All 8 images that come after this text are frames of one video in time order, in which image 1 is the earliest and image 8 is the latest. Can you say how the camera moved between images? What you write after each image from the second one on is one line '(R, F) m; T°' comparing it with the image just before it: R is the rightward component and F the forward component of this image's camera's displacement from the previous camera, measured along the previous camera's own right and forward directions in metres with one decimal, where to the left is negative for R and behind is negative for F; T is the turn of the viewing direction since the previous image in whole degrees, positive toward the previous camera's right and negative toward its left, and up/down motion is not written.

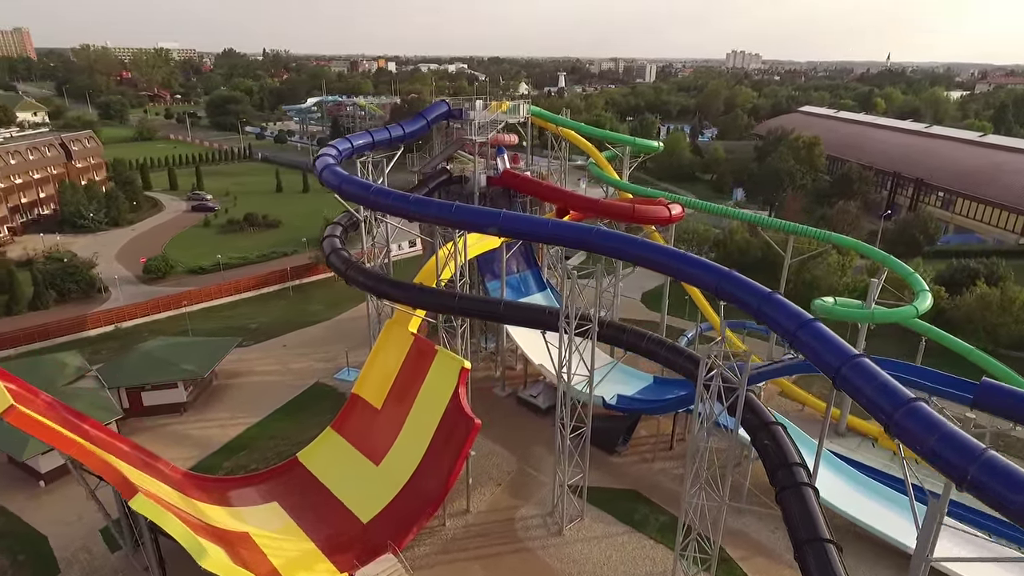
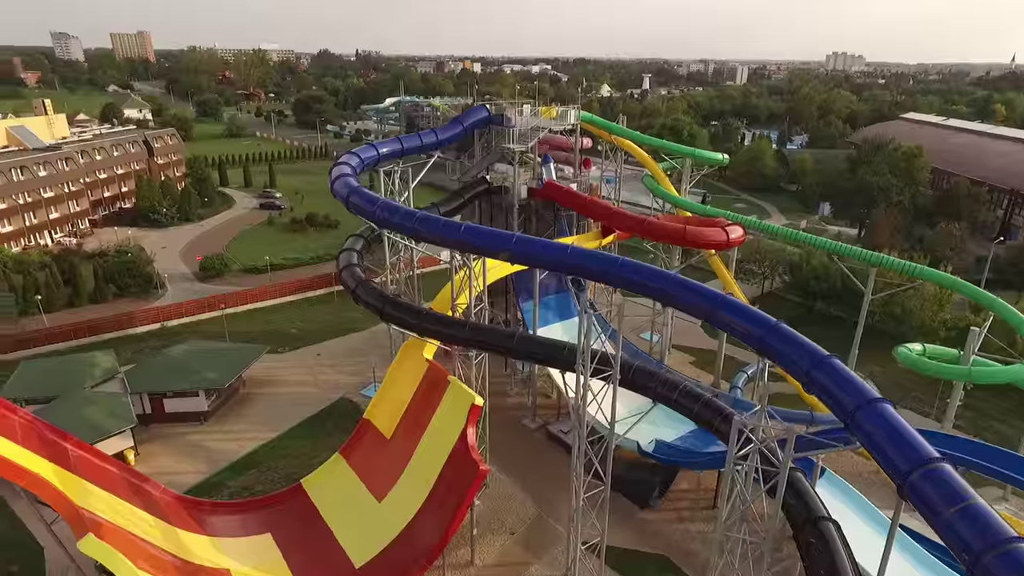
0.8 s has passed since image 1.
(+1.5, +2.2) m; -7°
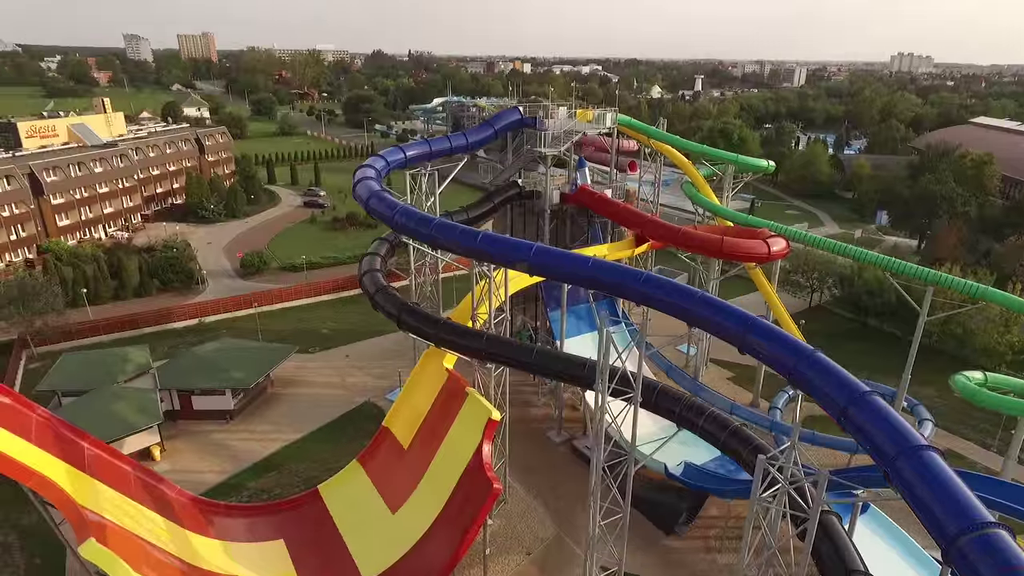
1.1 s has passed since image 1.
(+0.6, +0.7) m; -4°
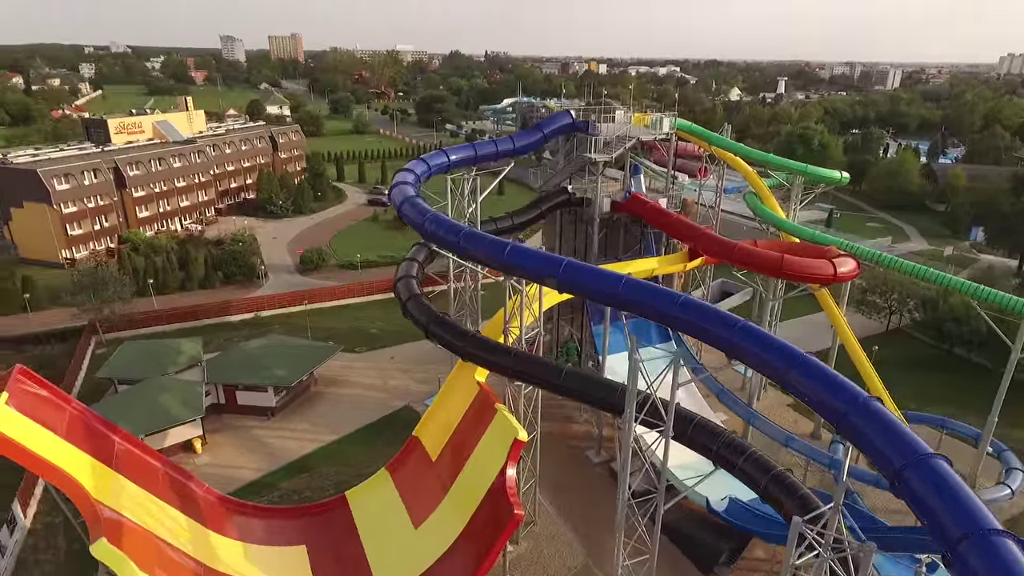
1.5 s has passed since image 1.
(+0.9, +0.9) m; -6°
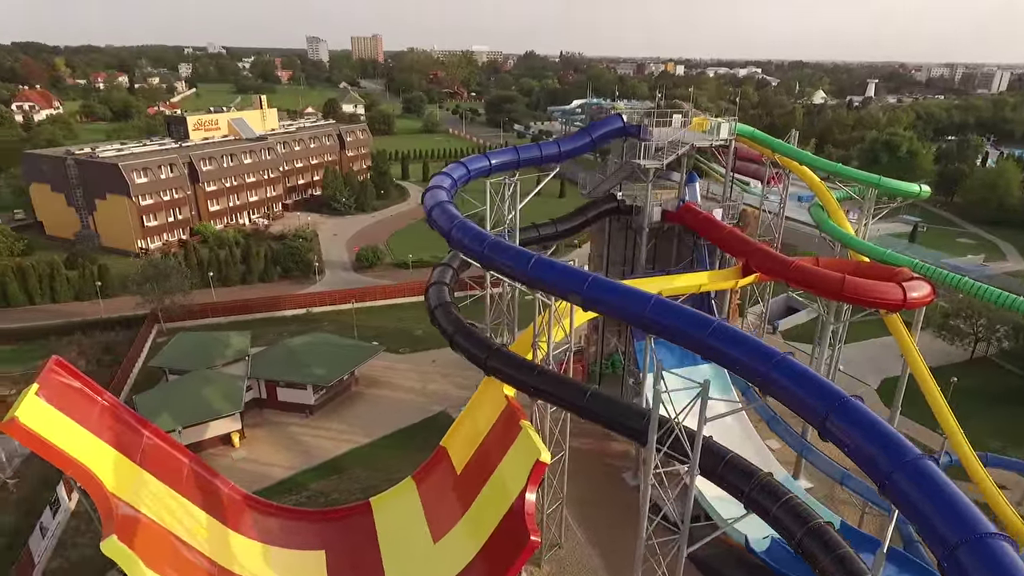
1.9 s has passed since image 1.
(+0.9, +0.8) m; -6°
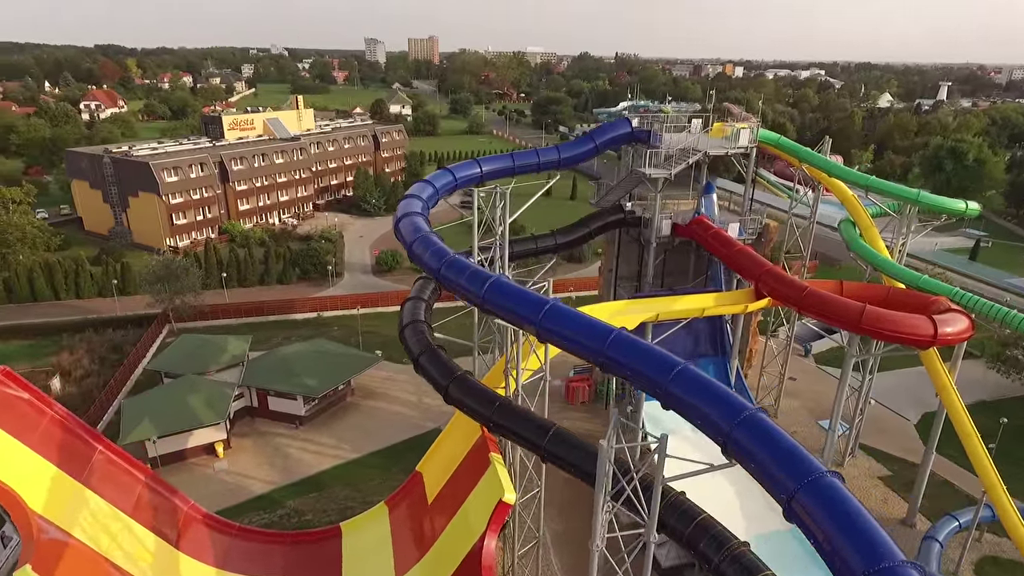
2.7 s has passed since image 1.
(+1.8, +1.5) m; -5°
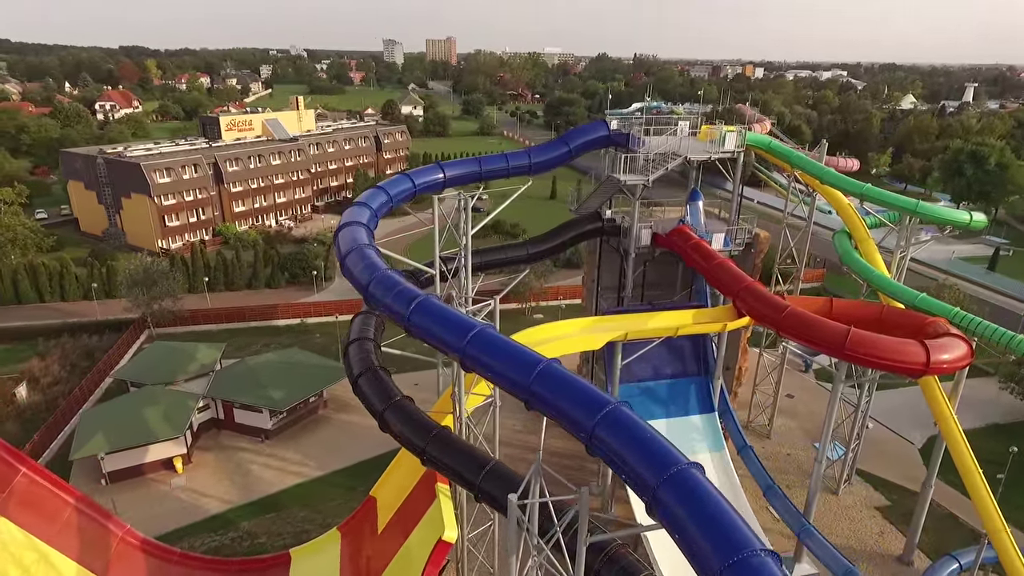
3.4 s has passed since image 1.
(+1.5, +1.2) m; -2°
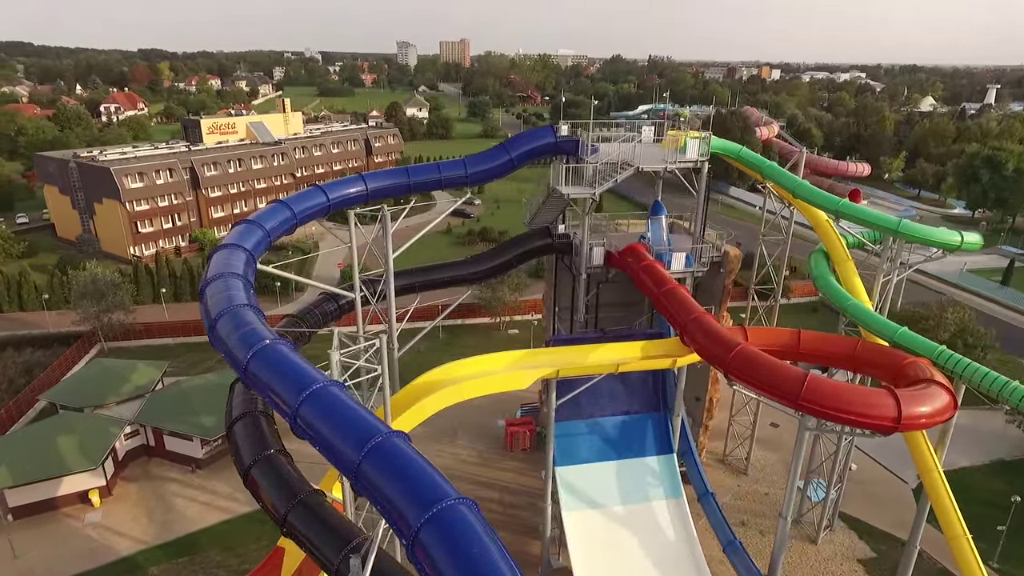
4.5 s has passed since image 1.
(+2.2, +1.9) m; -1°
